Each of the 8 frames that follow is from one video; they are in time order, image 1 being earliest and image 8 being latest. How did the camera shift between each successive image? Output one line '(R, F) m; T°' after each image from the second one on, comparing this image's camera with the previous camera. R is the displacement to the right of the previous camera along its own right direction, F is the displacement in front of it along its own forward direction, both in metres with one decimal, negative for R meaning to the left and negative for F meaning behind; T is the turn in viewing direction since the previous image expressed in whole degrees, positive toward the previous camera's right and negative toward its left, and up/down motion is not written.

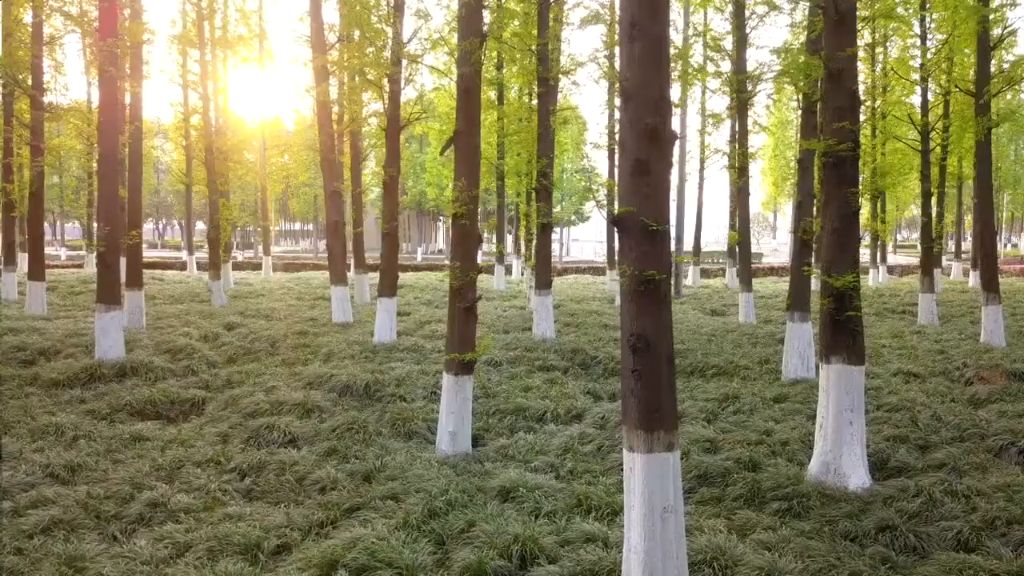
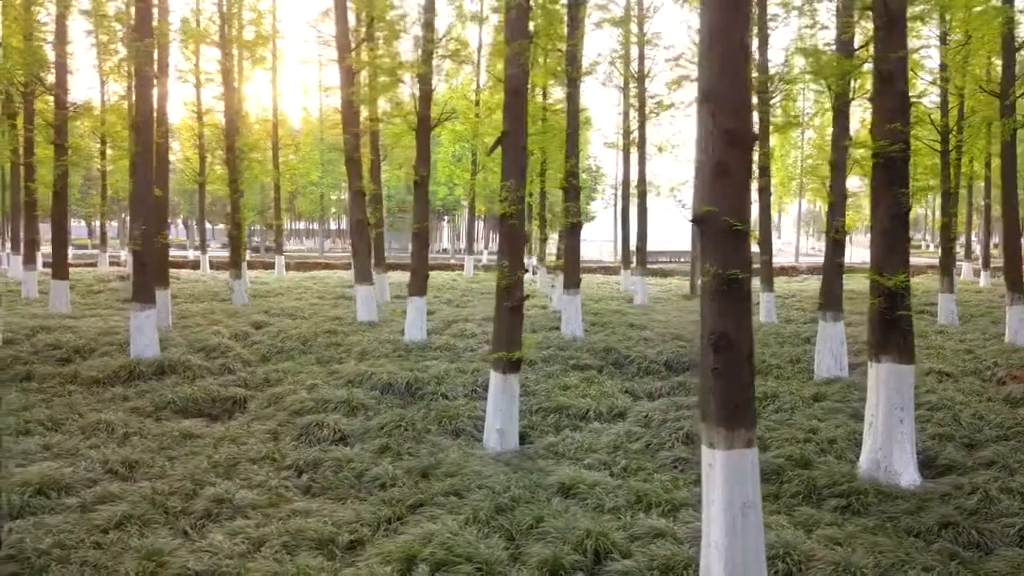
(-0.4, -0.1) m; 0°
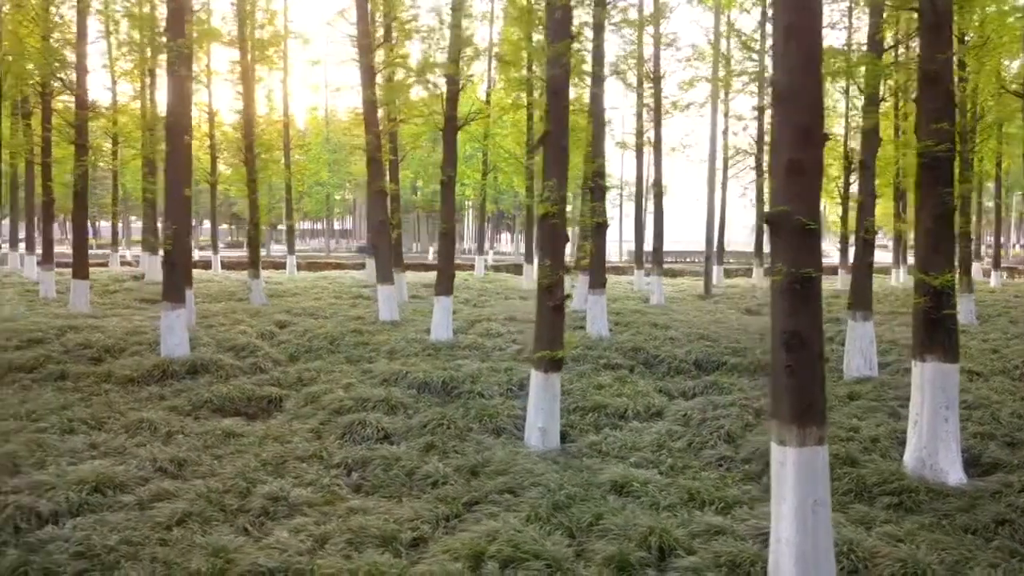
(-0.3, 0.0) m; 0°
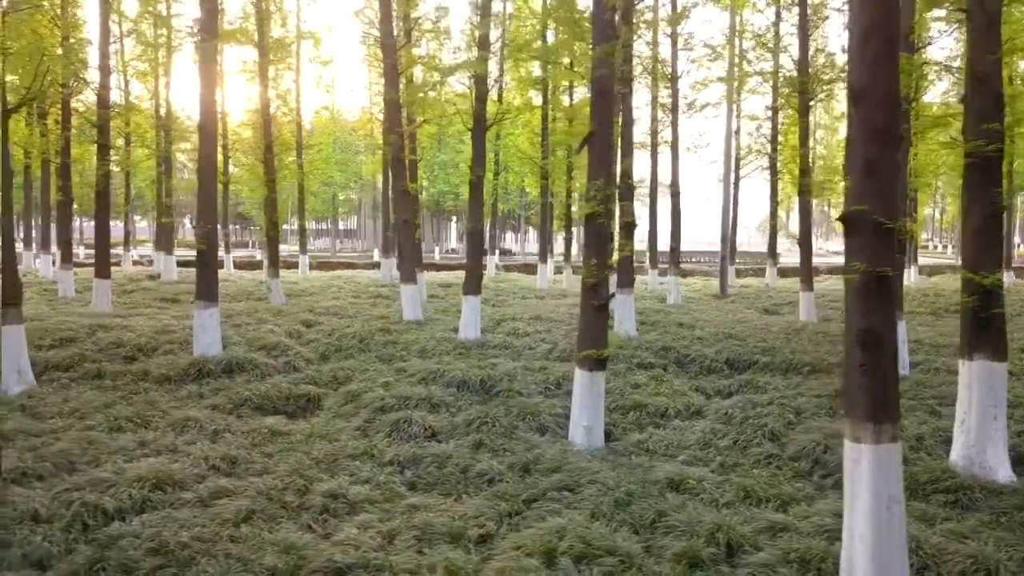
(-0.4, 0.0) m; 0°
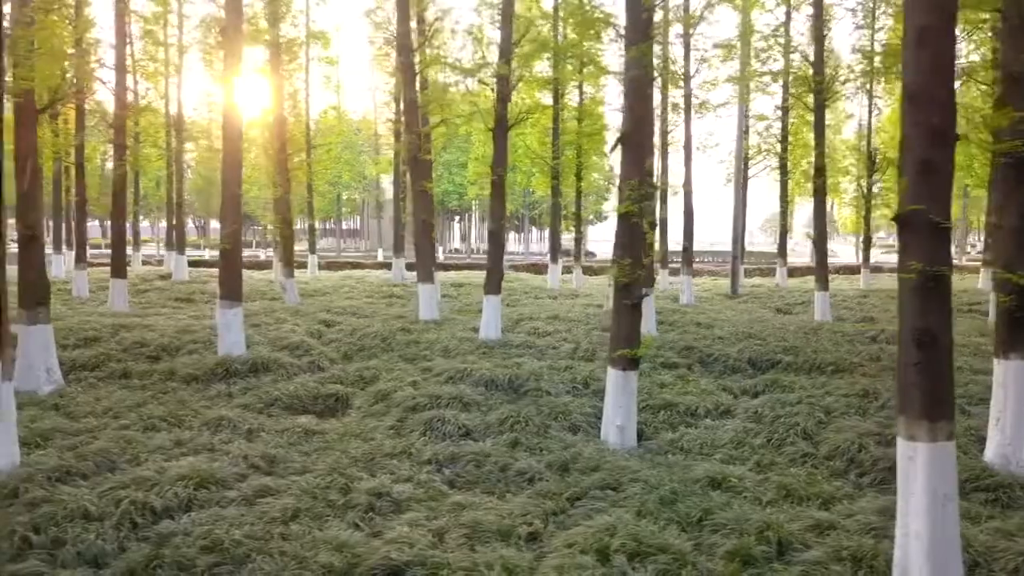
(-0.3, 0.0) m; 0°
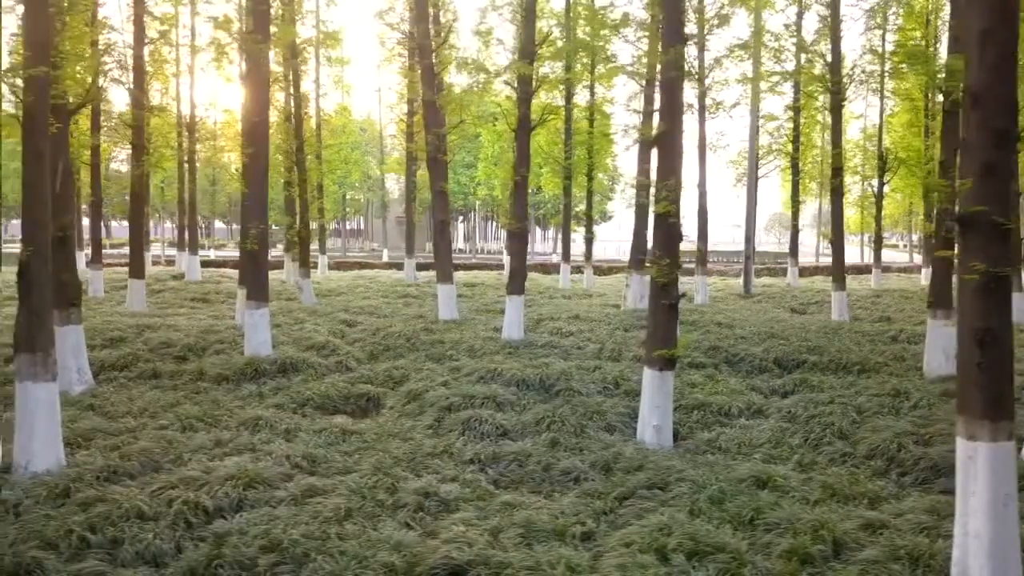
(-0.3, 0.0) m; 0°
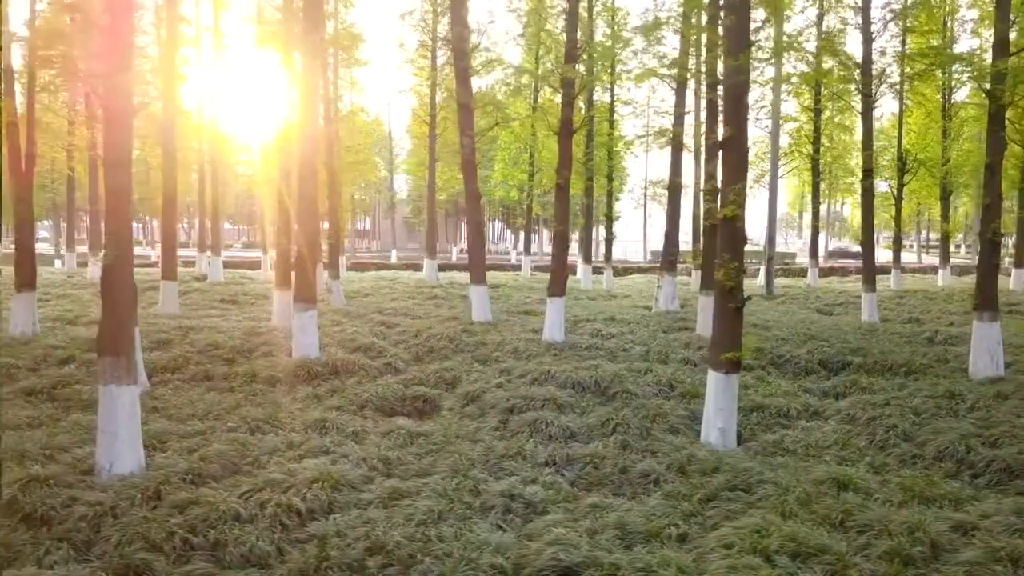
(-0.5, 0.0) m; 0°
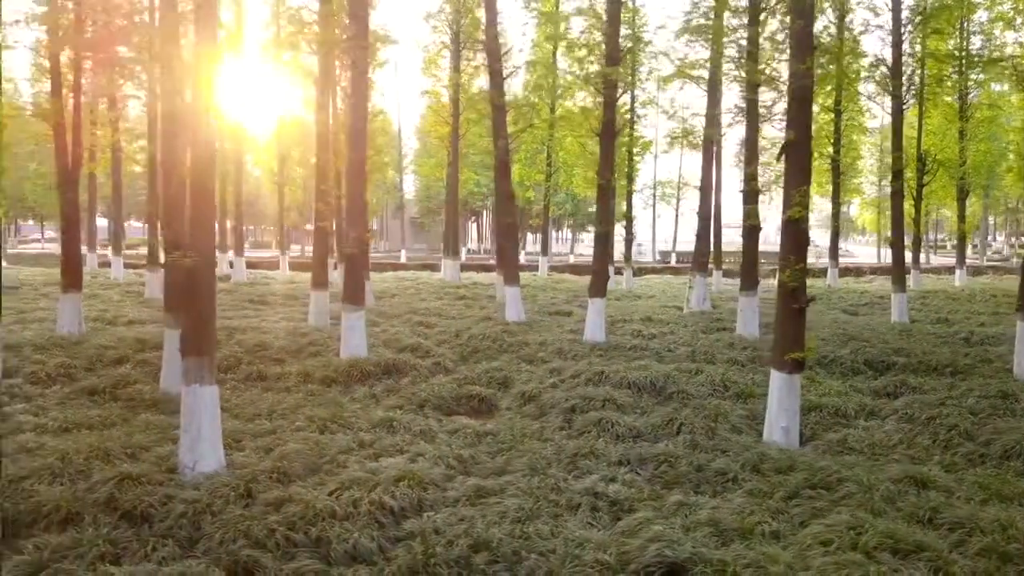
(-0.5, -0.1) m; 0°
